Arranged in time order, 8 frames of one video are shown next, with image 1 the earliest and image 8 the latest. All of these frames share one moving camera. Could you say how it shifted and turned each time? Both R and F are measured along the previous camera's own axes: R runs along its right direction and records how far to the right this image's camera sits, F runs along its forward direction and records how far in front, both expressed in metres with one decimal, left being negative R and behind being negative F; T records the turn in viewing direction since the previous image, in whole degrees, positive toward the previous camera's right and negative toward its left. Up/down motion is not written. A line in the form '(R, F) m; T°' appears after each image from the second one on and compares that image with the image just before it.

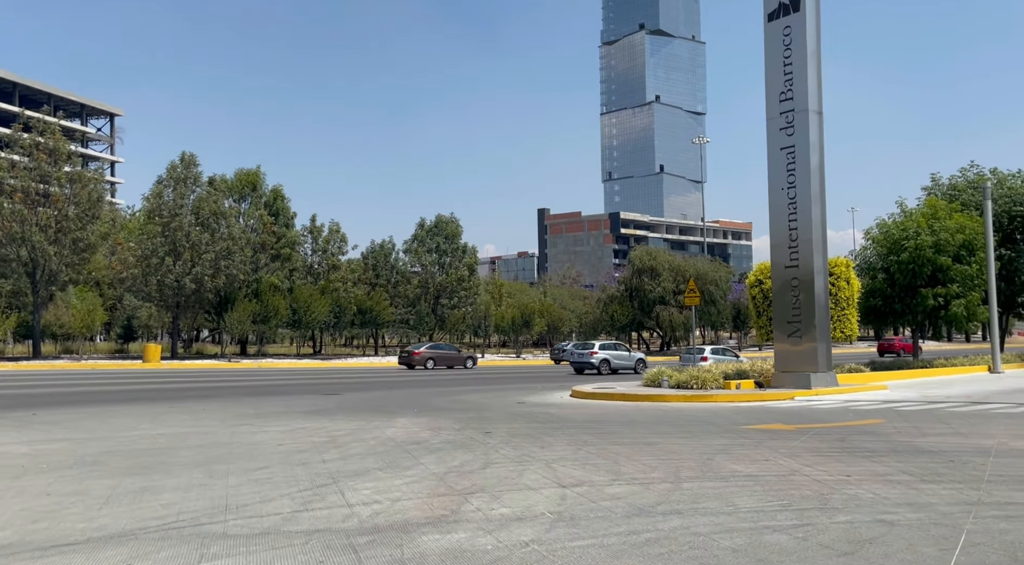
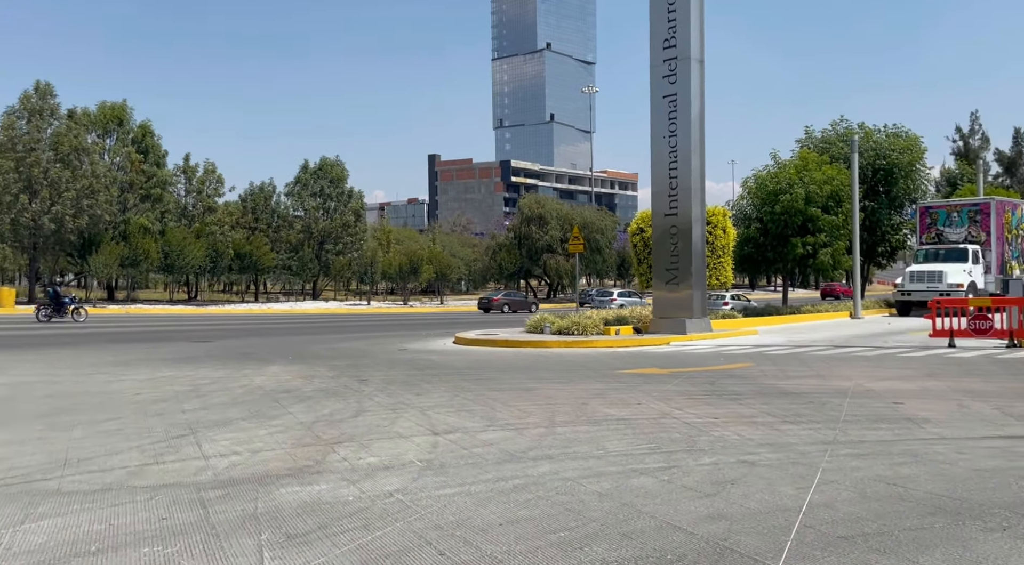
(+0.1, +0.2) m; +7°
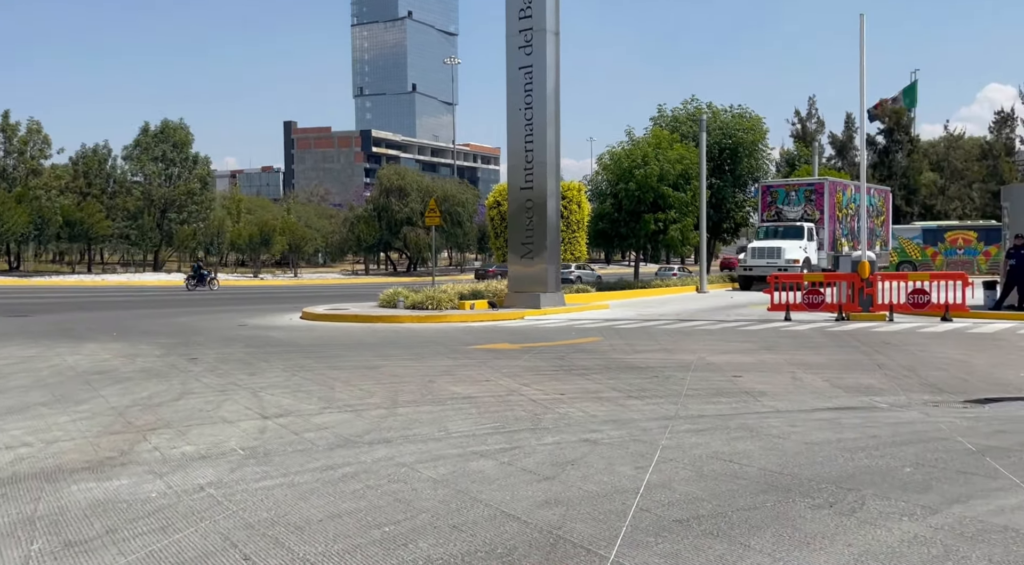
(+0.2, +0.3) m; +9°
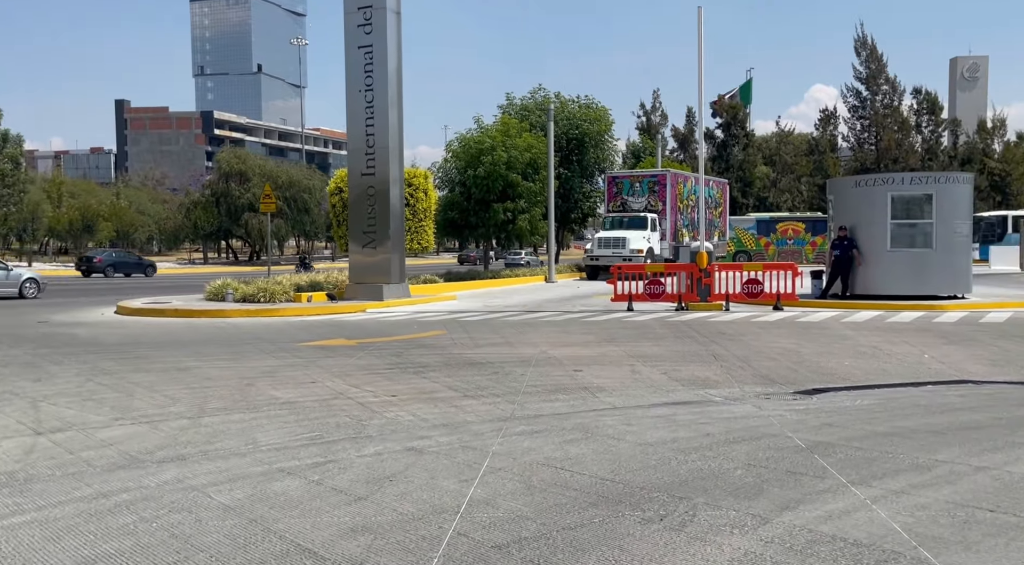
(+0.2, +0.5) m; +9°
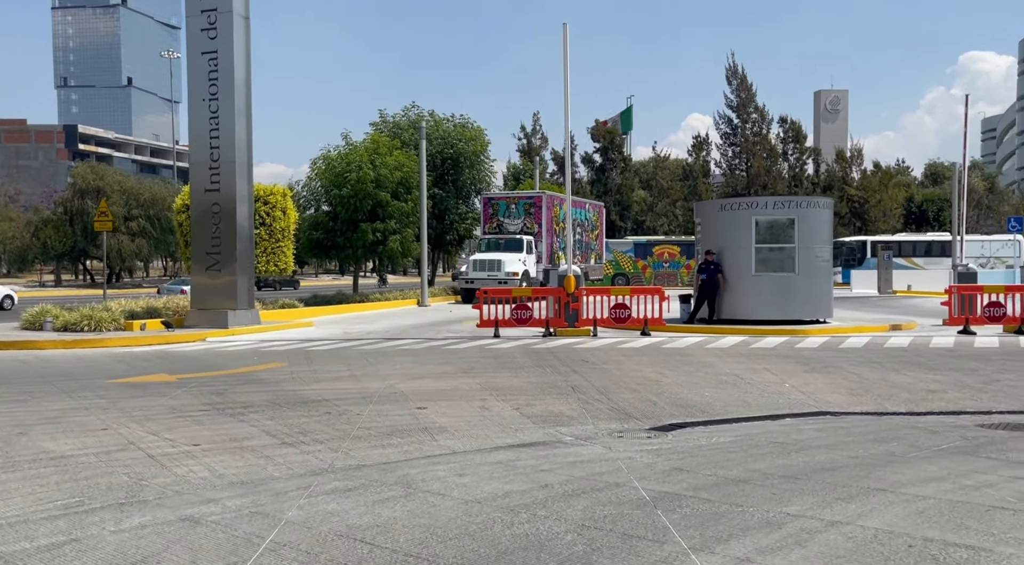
(+0.5, +0.9) m; +7°
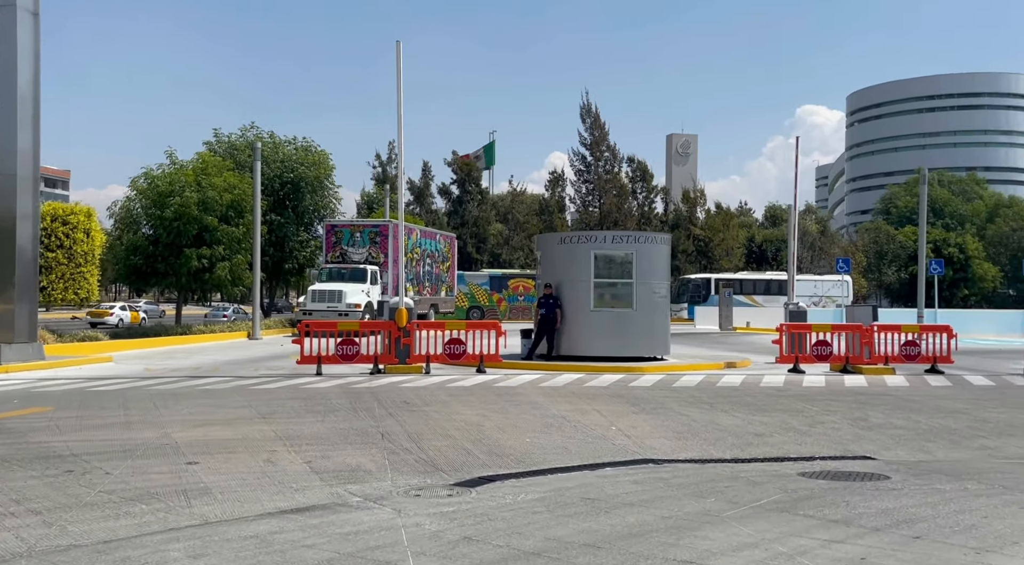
(+0.7, +1.0) m; +9°
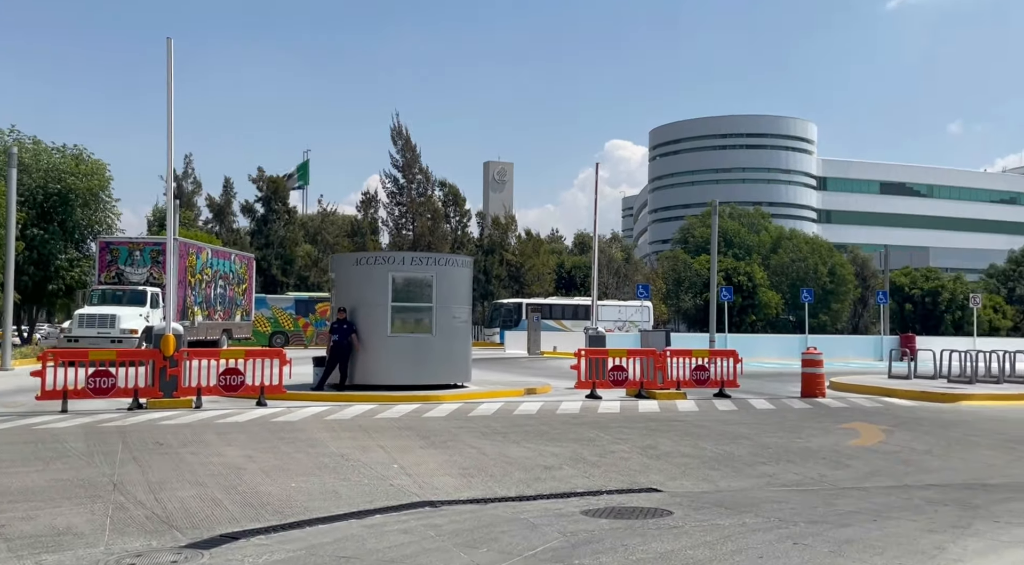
(+0.5, +0.9) m; +12°
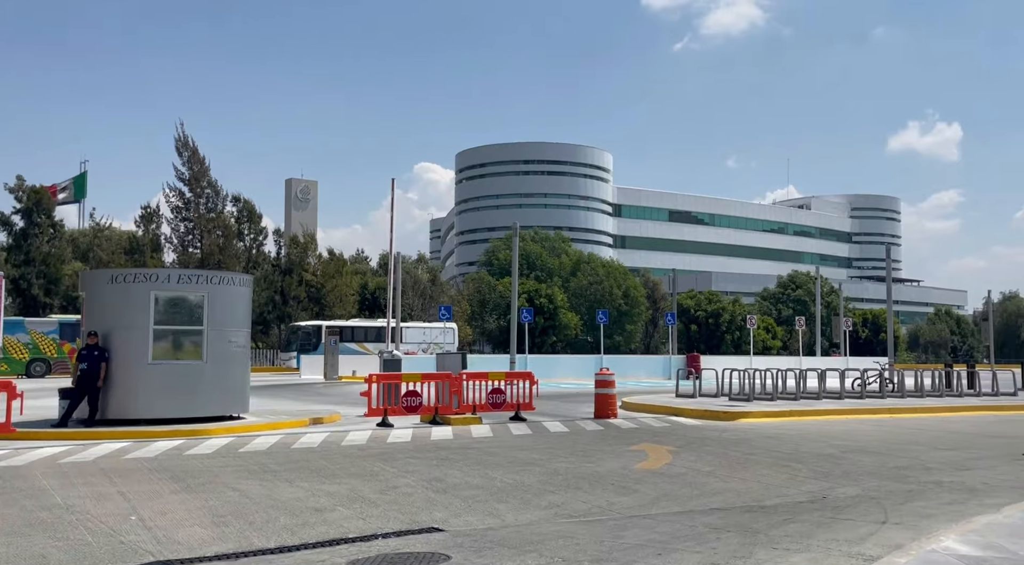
(+0.5, +1.1) m; +12°
